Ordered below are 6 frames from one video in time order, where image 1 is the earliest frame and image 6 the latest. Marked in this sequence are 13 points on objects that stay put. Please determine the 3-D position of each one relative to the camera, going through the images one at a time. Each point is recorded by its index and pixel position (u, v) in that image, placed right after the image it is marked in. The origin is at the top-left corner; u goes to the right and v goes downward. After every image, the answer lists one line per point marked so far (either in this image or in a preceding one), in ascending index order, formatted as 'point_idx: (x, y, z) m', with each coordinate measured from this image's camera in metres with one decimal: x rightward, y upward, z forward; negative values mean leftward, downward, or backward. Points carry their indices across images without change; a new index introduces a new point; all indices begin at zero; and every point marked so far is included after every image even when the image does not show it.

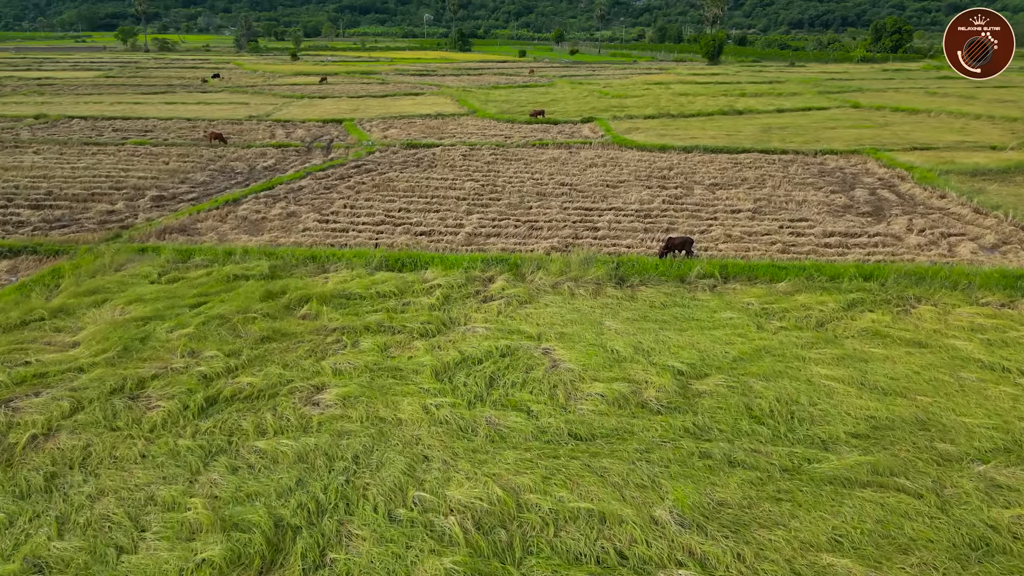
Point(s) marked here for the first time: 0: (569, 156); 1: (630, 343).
0: (+2.0, +4.5, +19.4) m
1: (+1.5, -0.7, +7.4) m
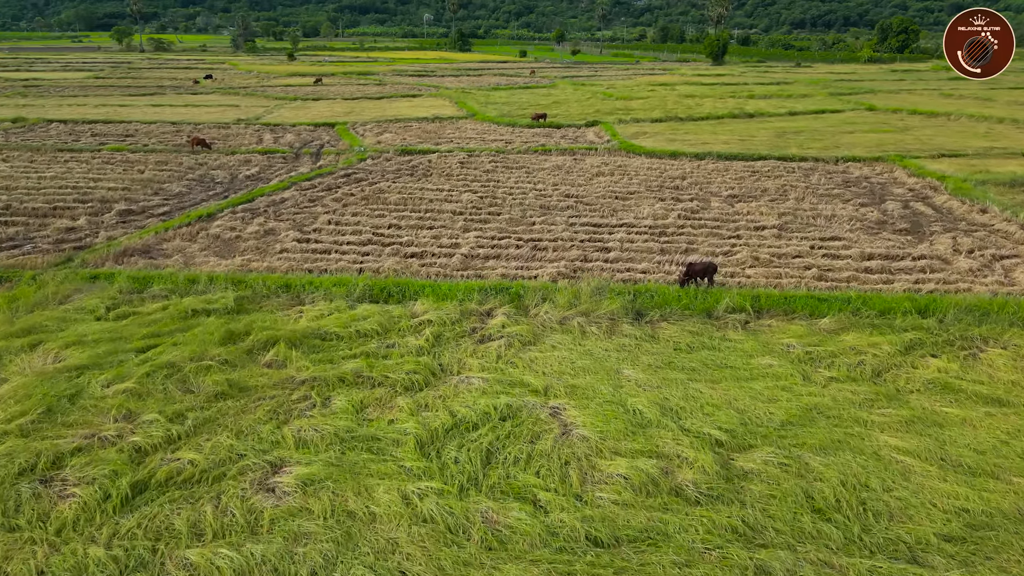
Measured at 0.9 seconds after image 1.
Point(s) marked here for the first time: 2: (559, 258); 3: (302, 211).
0: (+2.0, +4.0, +18.2) m
1: (+1.6, -1.2, +6.2) m
2: (+0.8, +0.5, +10.3) m
3: (-4.7, +1.7, +12.7) m
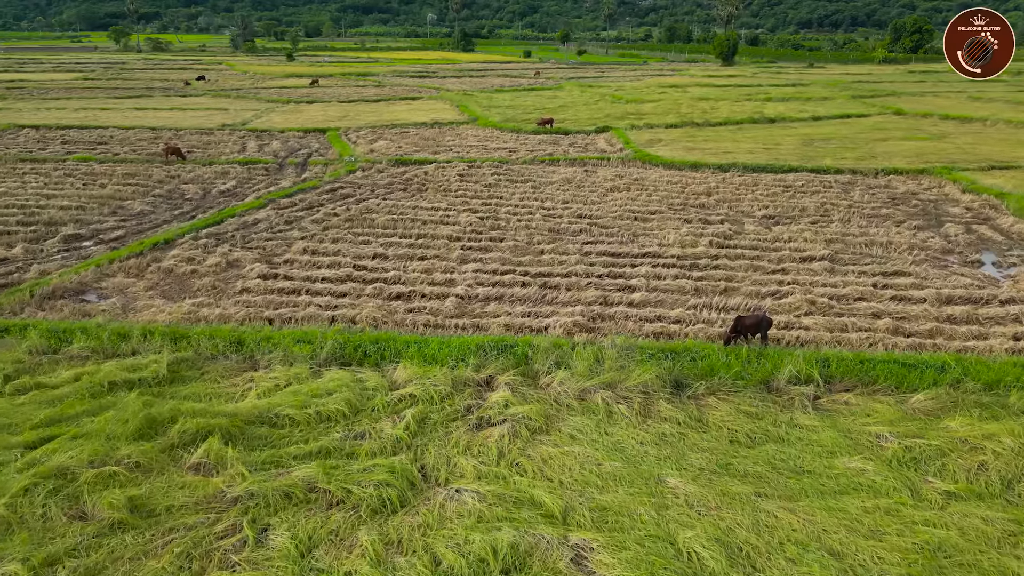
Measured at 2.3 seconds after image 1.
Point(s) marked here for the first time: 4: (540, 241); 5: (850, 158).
0: (+2.1, +3.3, +16.5) m
1: (+1.6, -2.0, +4.5) m
2: (+0.9, -0.2, +8.6) m
3: (-4.6, +1.0, +11.0) m
4: (+0.6, +0.9, +11.2) m
5: (+10.9, +4.2, +18.3) m
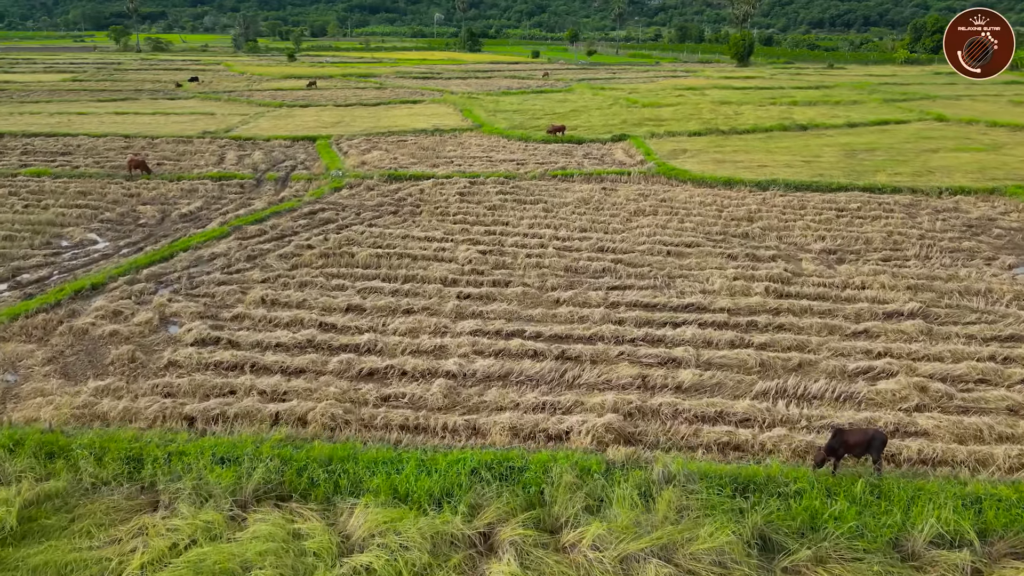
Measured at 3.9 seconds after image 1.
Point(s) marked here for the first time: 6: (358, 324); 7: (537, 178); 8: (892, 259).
0: (+2.3, +2.4, +14.4) m
1: (+1.7, -2.8, +2.4) m
2: (+1.0, -1.1, +6.5) m
3: (-4.5, +0.1, +9.0) m
4: (+0.7, 0.0, +9.1) m
5: (+11.1, +3.2, +16.1) m
6: (-2.1, -0.5, +7.6) m
7: (+0.7, +3.1, +15.8) m
8: (+6.8, +0.5, +10.3) m
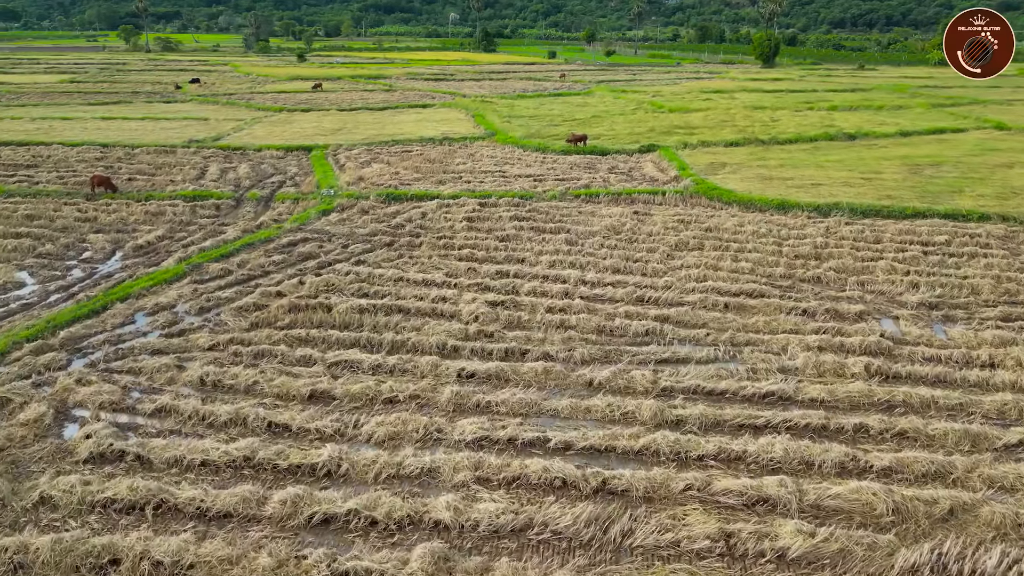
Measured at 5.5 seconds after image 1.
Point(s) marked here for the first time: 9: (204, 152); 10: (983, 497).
0: (+2.7, +1.5, +12.3) m
1: (+1.7, -3.8, +0.3) m
2: (+1.2, -2.0, +4.4) m
3: (-4.3, -0.7, +7.0) m
4: (+0.9, -0.9, +7.0) m
5: (+11.5, +2.2, +13.7) m
6: (-1.9, -1.4, +5.6) m
7: (+1.1, +2.2, +13.7) m
8: (+7.1, -0.4, +8.0) m
9: (-9.3, +4.0, +17.2) m
10: (+4.0, -1.8, +4.8) m
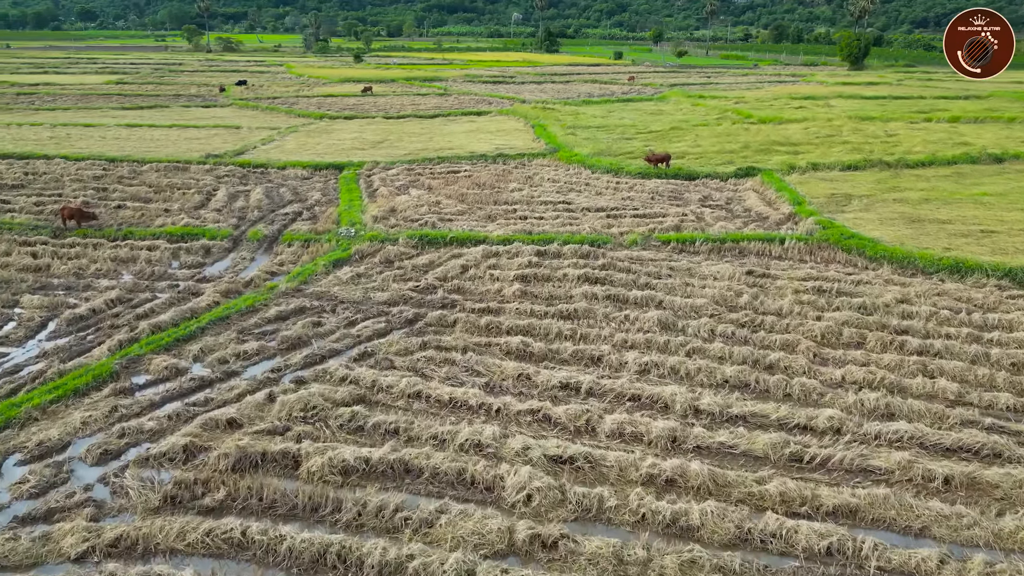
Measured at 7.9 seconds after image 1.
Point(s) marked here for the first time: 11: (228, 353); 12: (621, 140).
0: (+3.8, 0.0, +8.8) m
1: (+1.5, -5.2, -3.0) m
2: (+1.4, -3.4, +1.1) m
3: (-3.7, -1.9, +4.2) m
4: (+1.4, -2.3, +3.7) m
5: (+12.7, +0.4, +9.5) m
6: (-1.5, -2.6, +2.6) m
7: (+2.3, +0.8, +10.4) m
8: (+7.7, -2.1, +4.2) m
9: (-7.6, +3.0, +14.8) m
10: (+4.3, -3.3, +1.3) m
11: (-3.4, -0.7, +6.8) m
12: (+3.7, +5.0, +19.2) m
